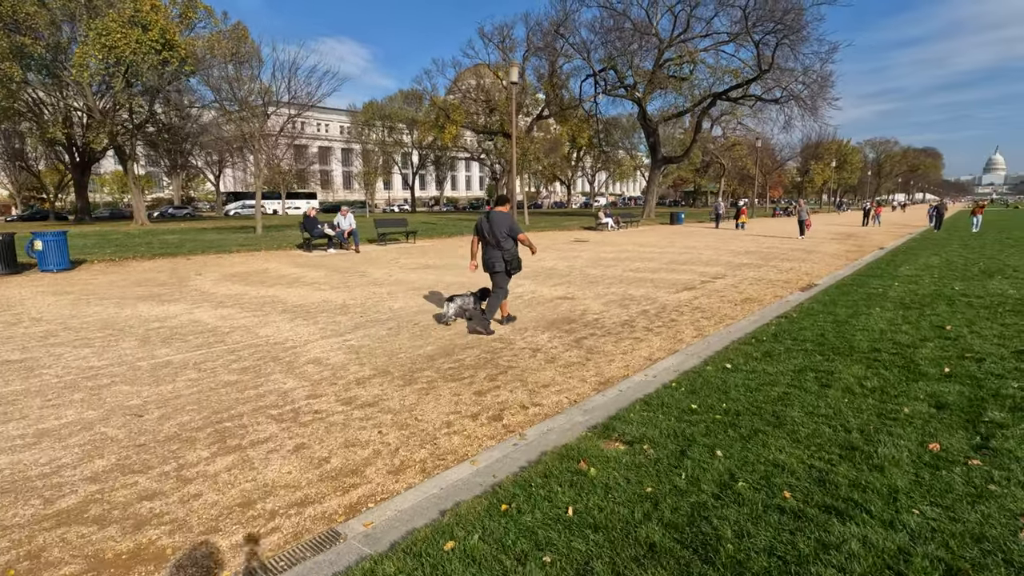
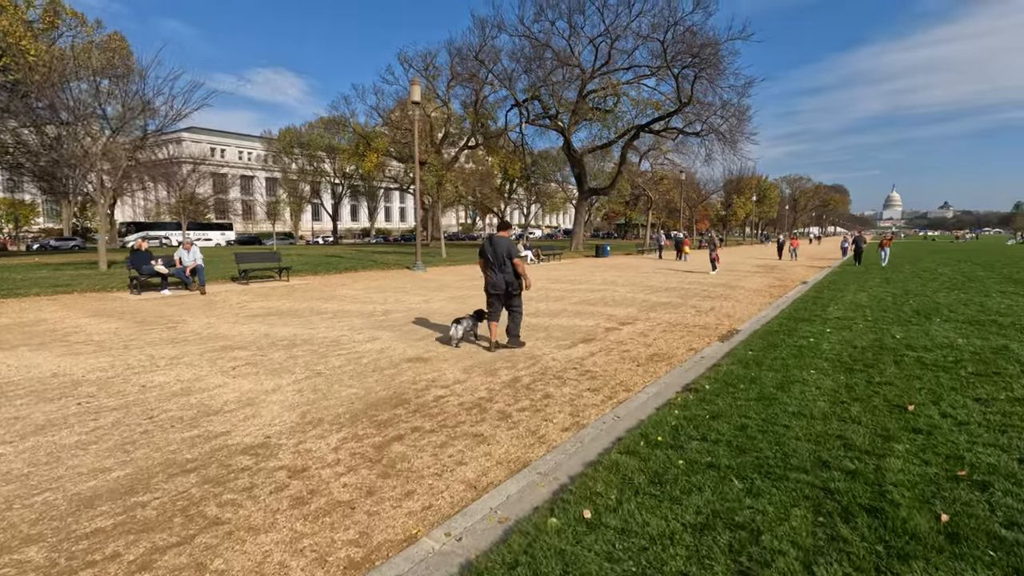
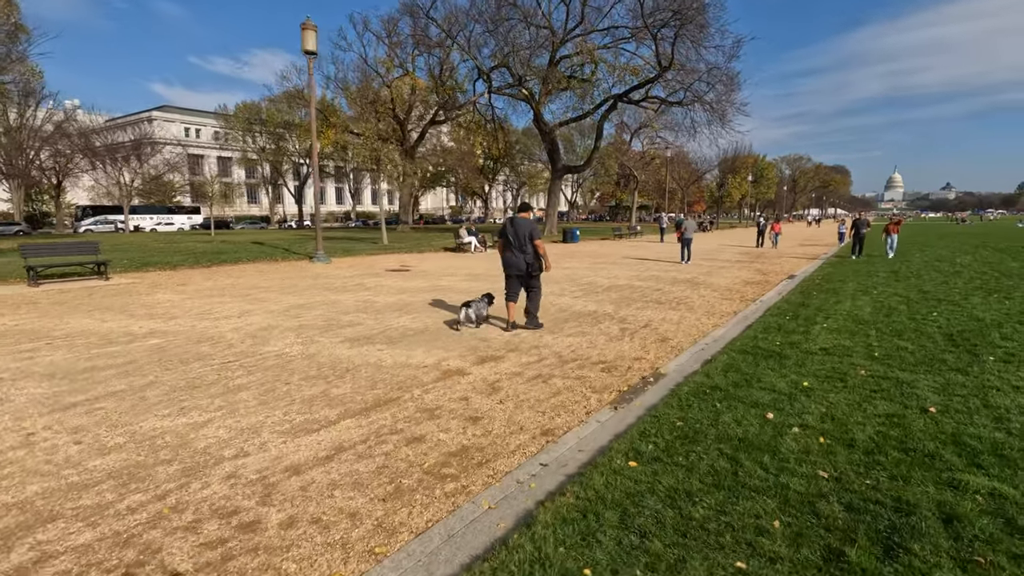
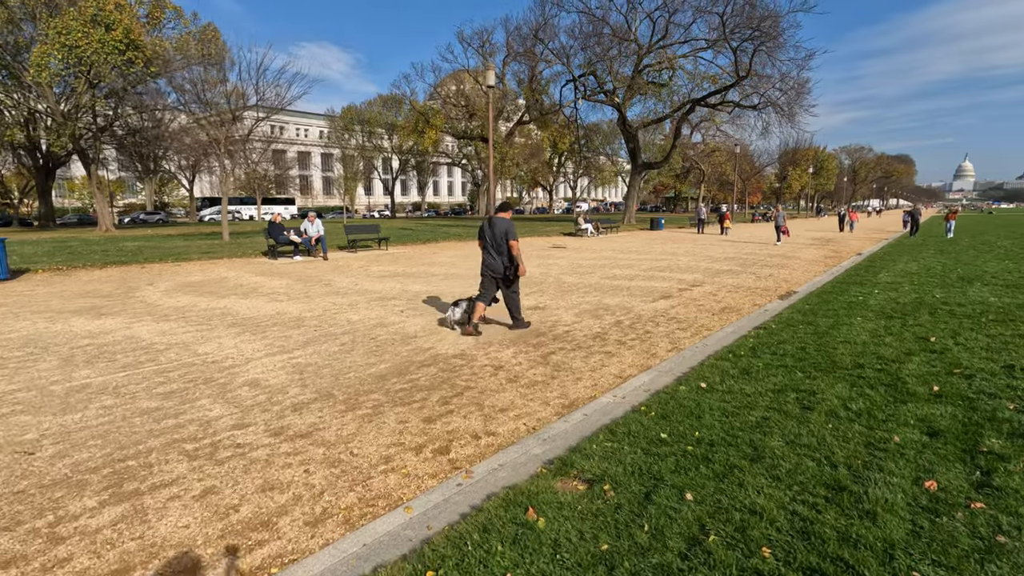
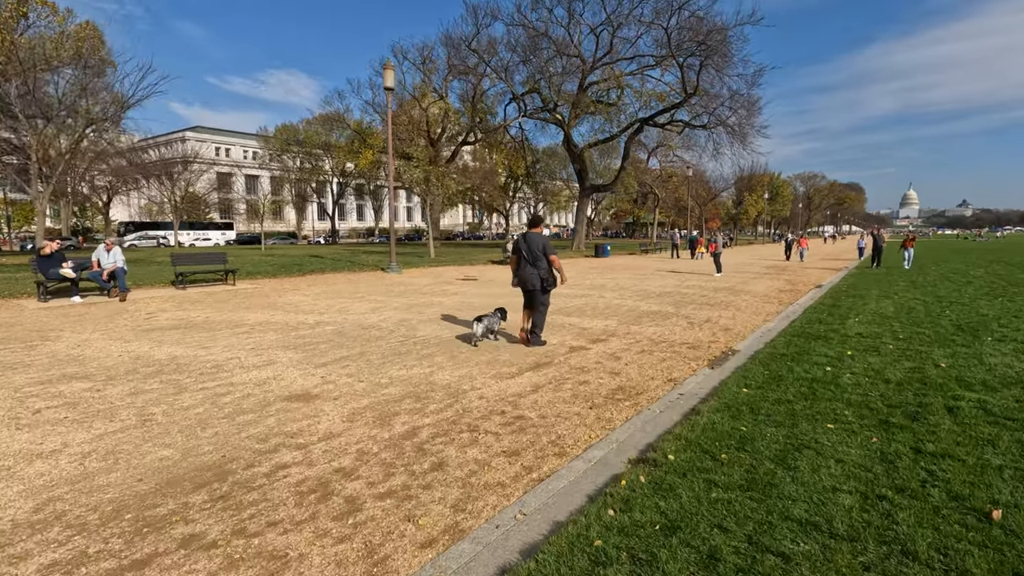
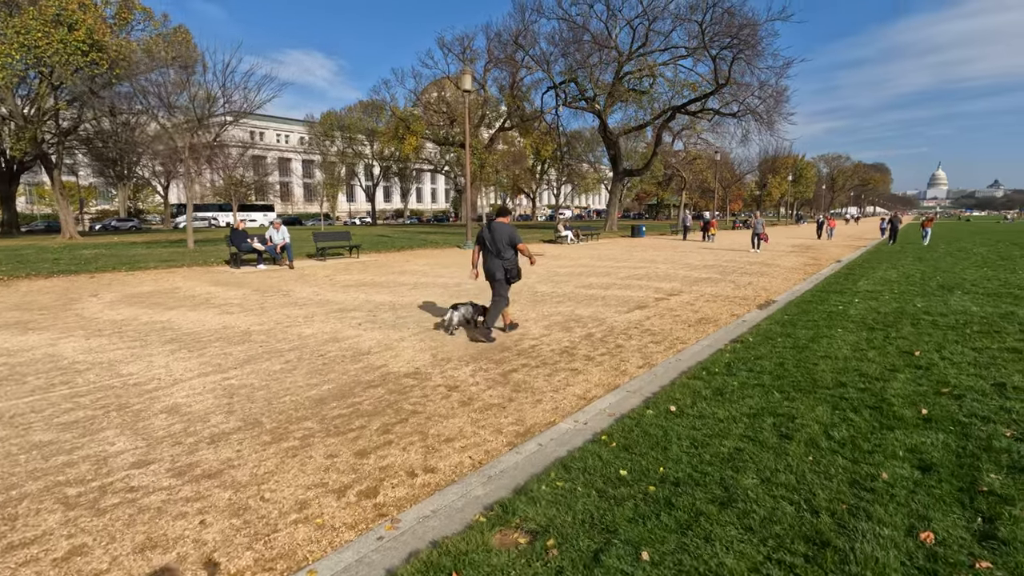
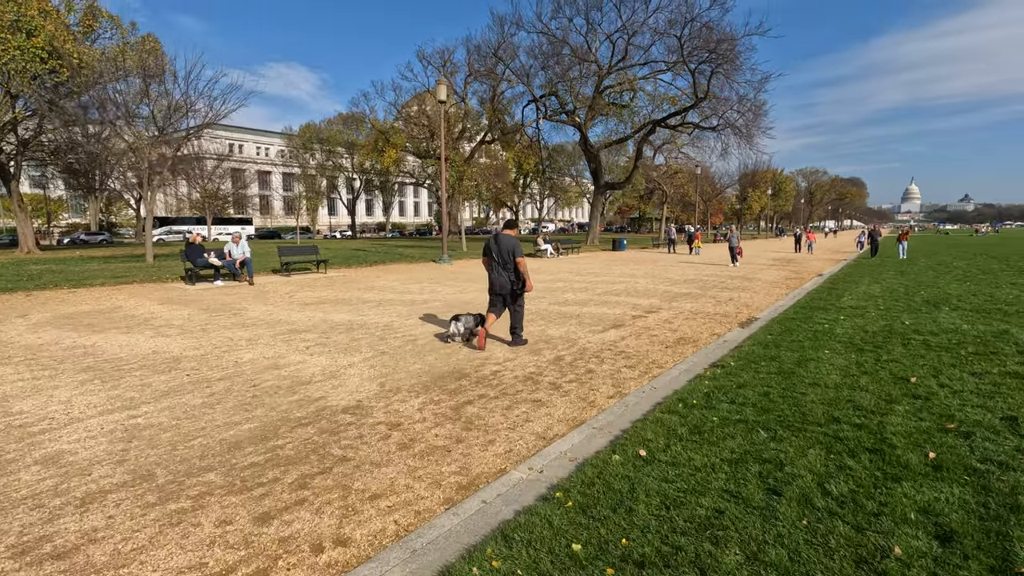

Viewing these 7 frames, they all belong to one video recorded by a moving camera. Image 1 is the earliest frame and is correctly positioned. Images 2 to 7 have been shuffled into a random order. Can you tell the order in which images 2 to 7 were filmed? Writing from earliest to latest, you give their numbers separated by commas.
4, 6, 7, 2, 5, 3
